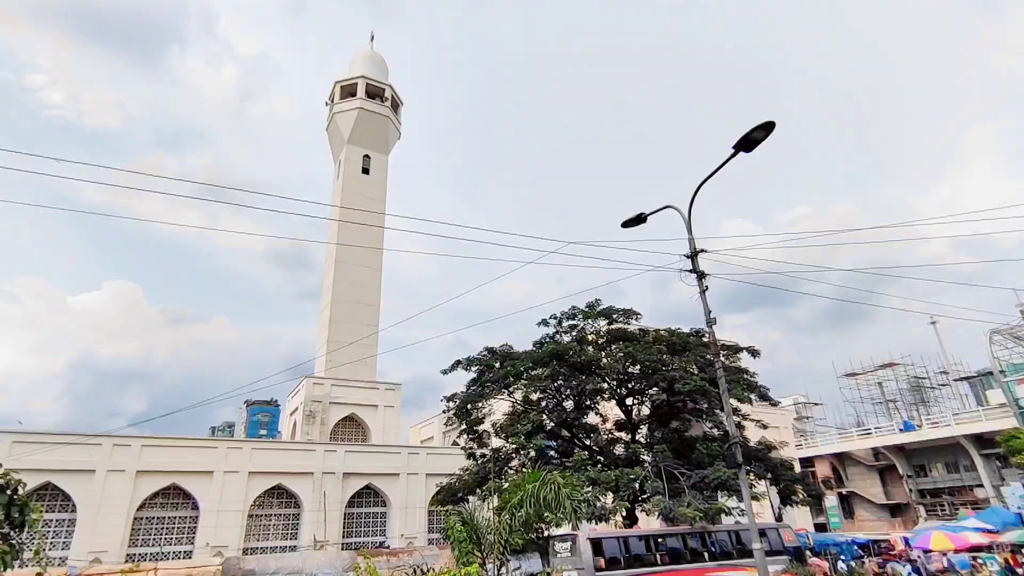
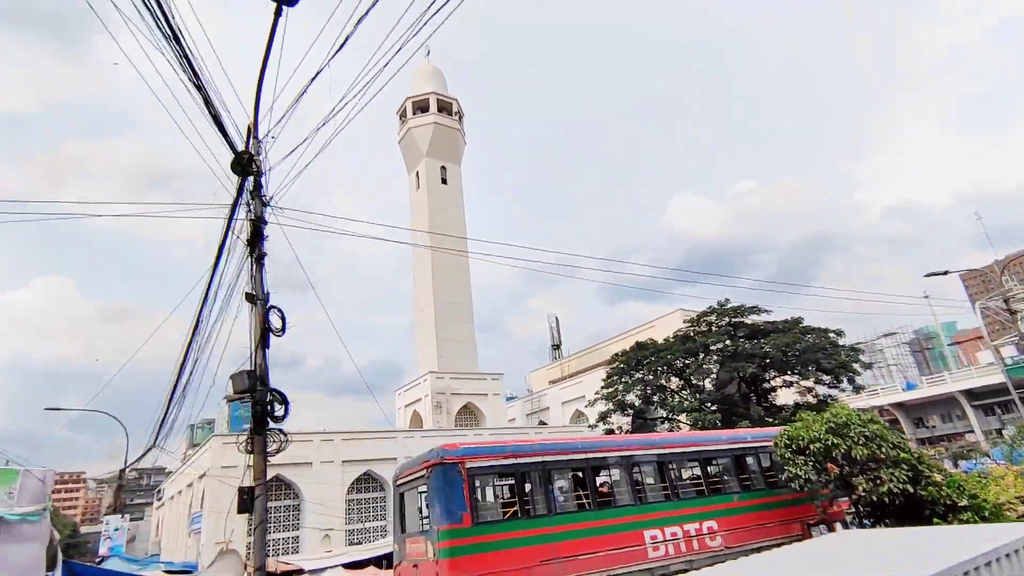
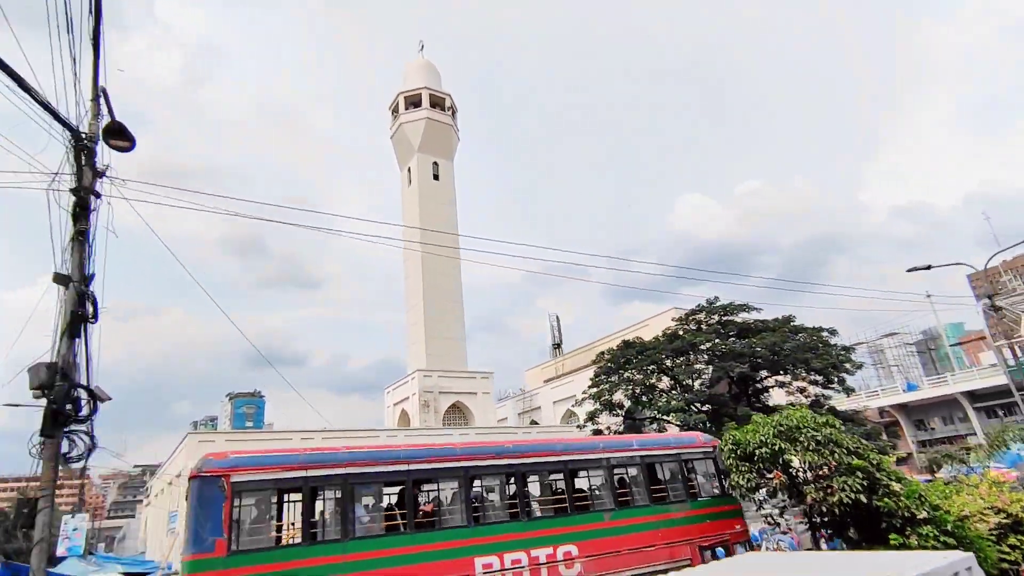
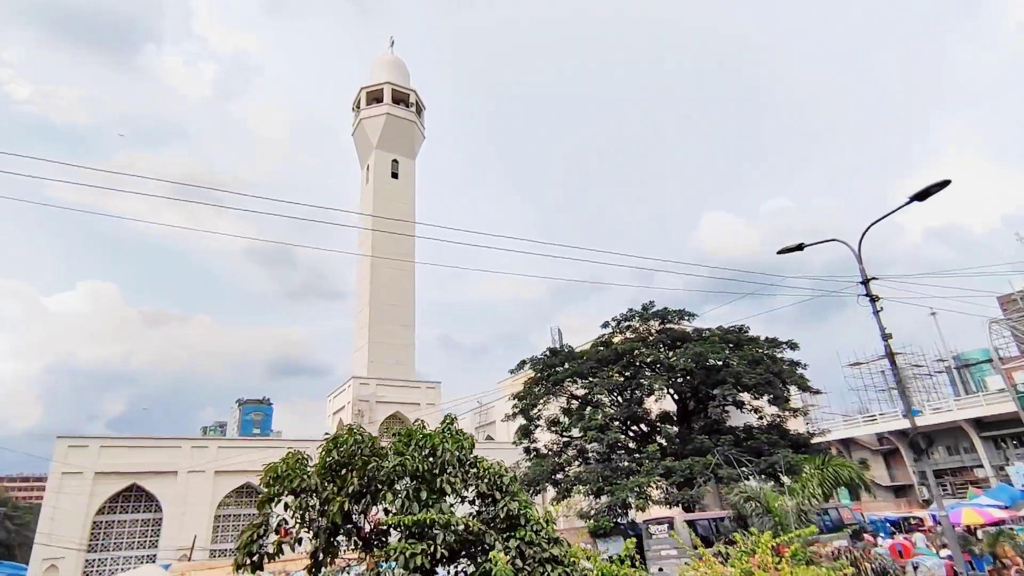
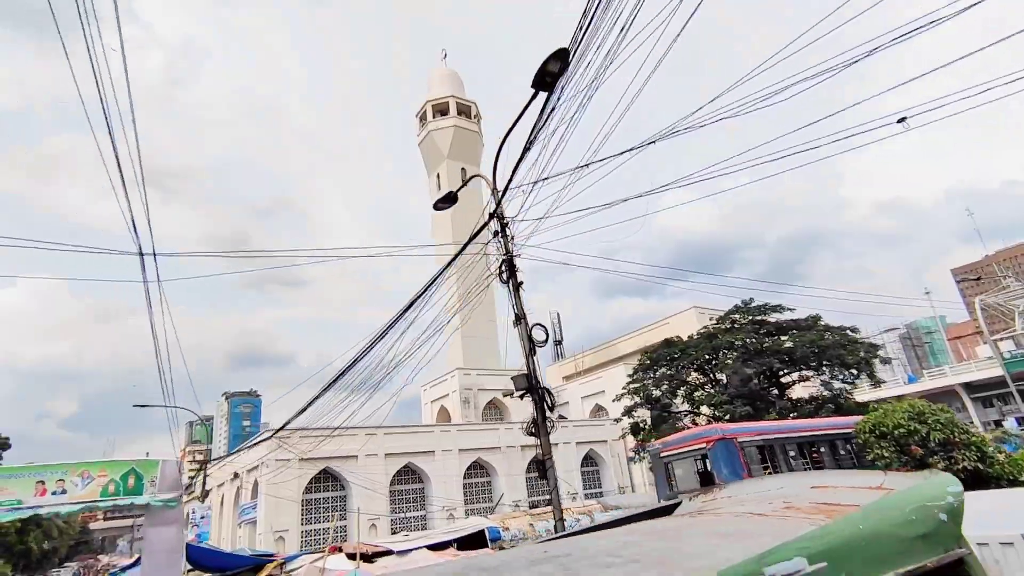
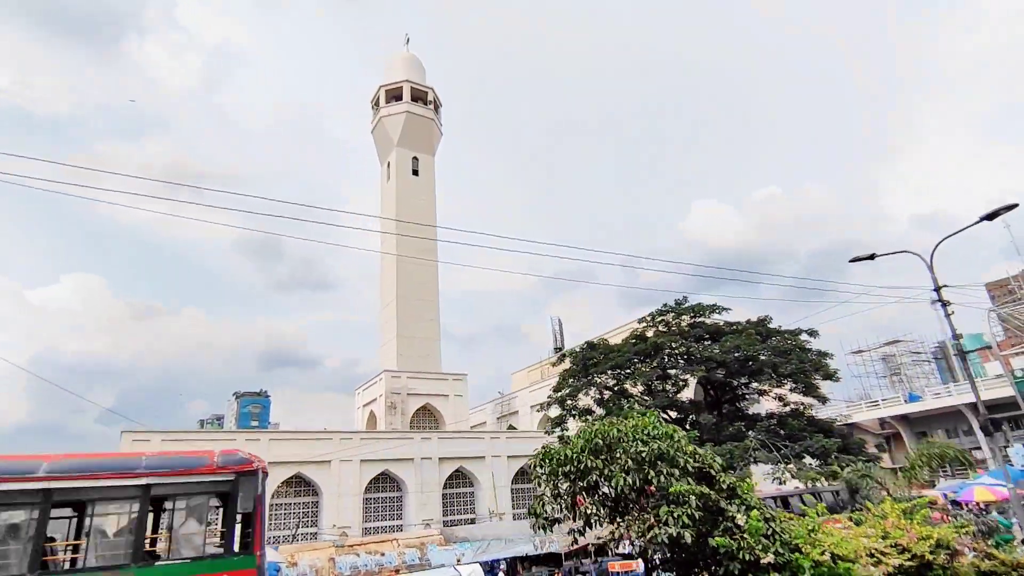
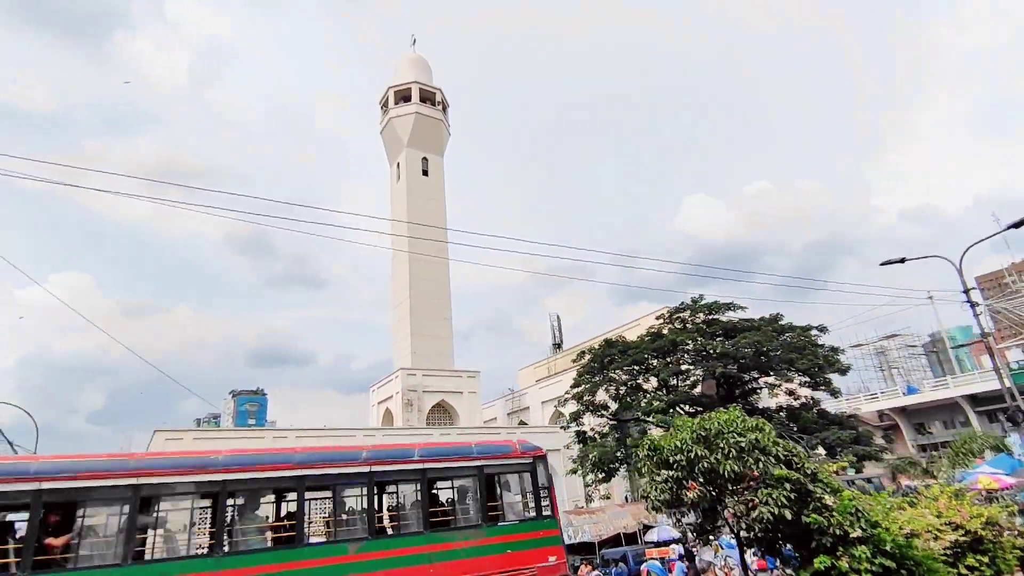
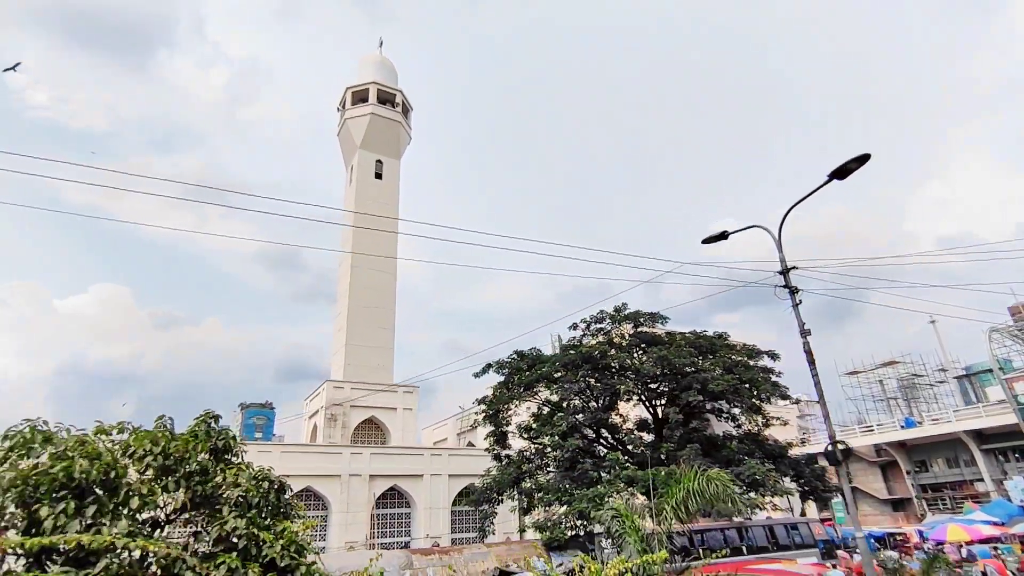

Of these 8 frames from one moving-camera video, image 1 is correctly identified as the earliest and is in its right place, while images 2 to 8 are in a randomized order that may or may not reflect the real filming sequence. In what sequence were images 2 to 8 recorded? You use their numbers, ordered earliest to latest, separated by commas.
8, 4, 6, 7, 3, 2, 5
